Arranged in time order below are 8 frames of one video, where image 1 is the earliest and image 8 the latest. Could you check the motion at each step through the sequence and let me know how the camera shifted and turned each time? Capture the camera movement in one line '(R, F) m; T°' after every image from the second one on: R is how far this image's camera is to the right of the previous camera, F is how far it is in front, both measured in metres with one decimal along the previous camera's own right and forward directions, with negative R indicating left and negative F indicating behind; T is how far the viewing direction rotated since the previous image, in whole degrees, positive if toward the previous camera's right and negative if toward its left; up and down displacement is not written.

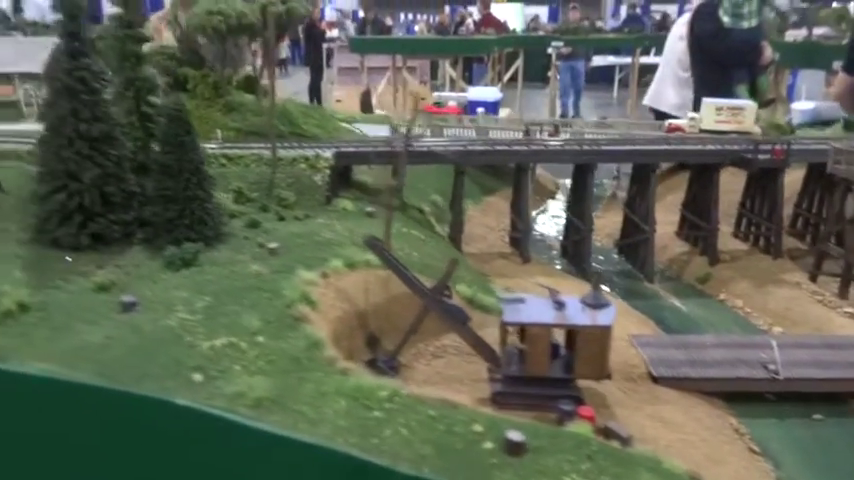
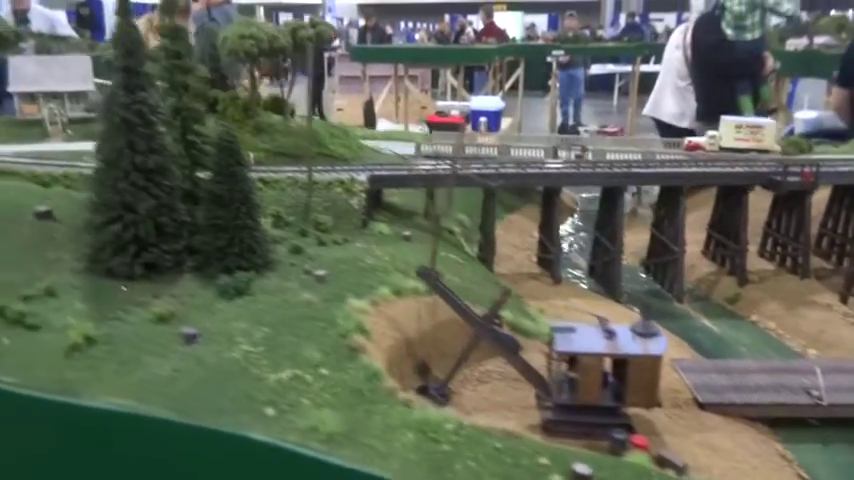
(-1.0, -0.2) m; 0°
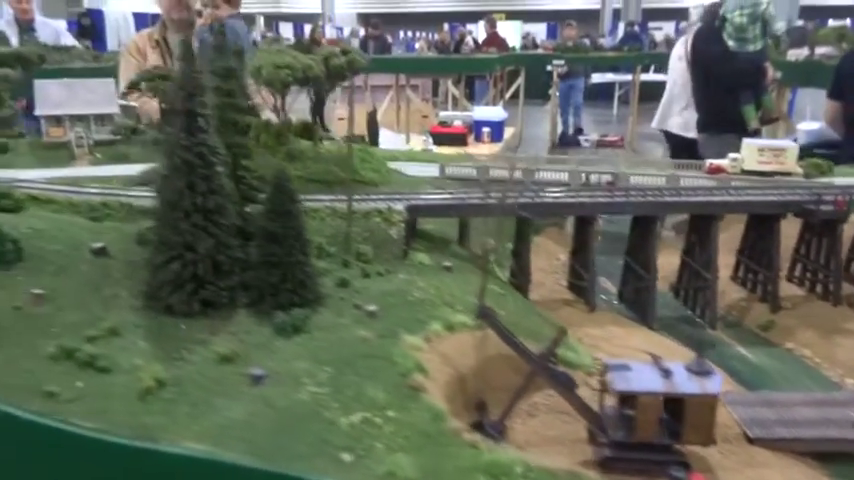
(-1.1, -0.2) m; 0°
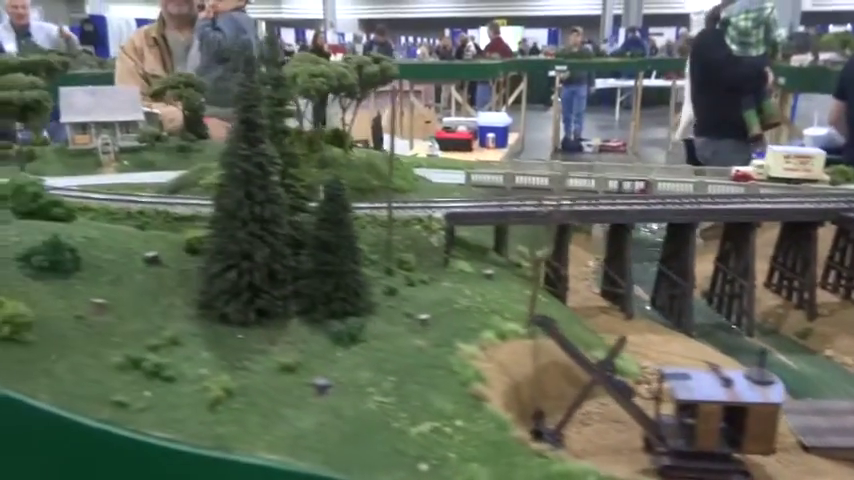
(-1.1, 0.0) m; 0°
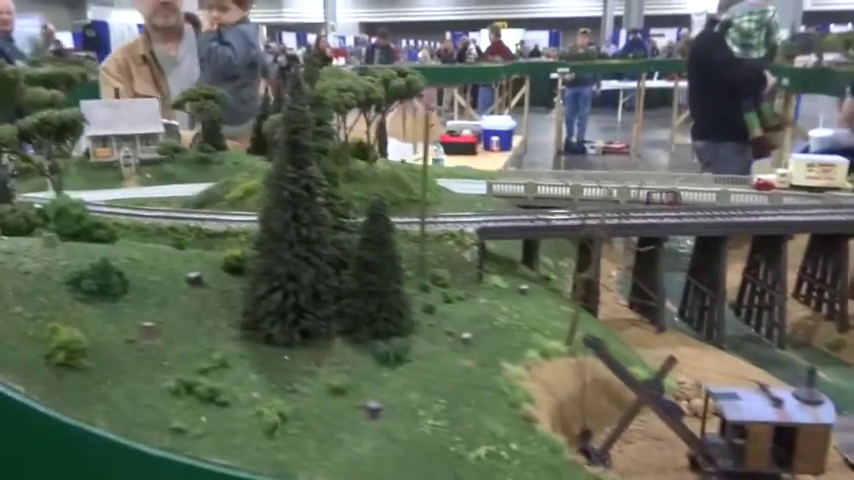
(-0.9, 0.0) m; 0°
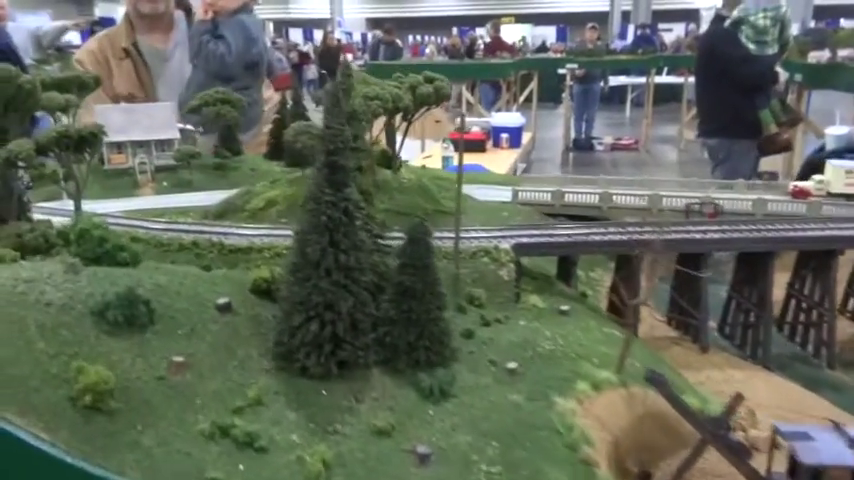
(-0.8, +0.9) m; -1°
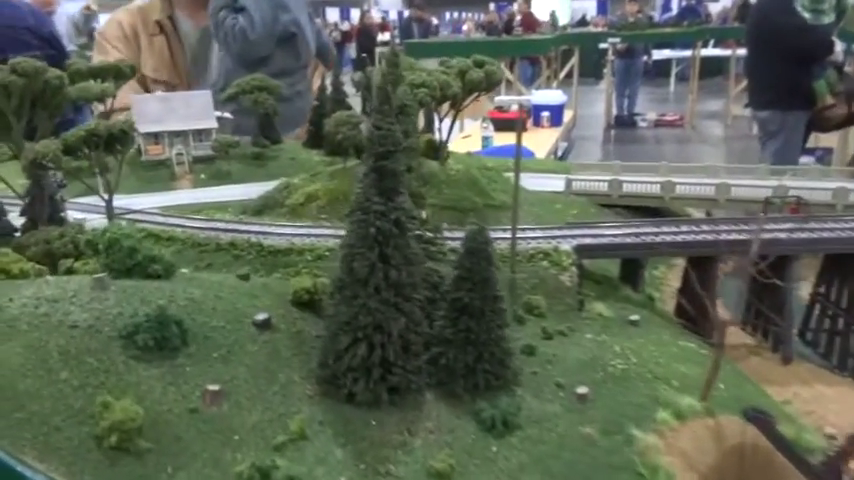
(-0.4, +1.4) m; -3°
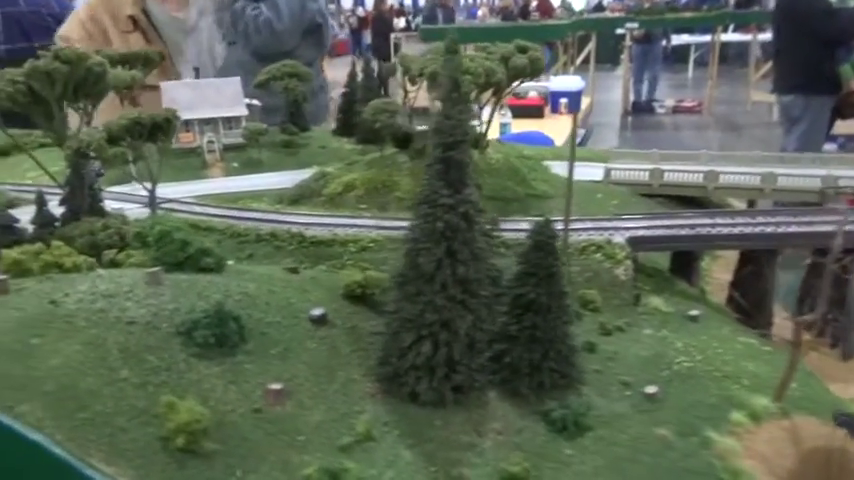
(-0.9, +0.4) m; -1°
